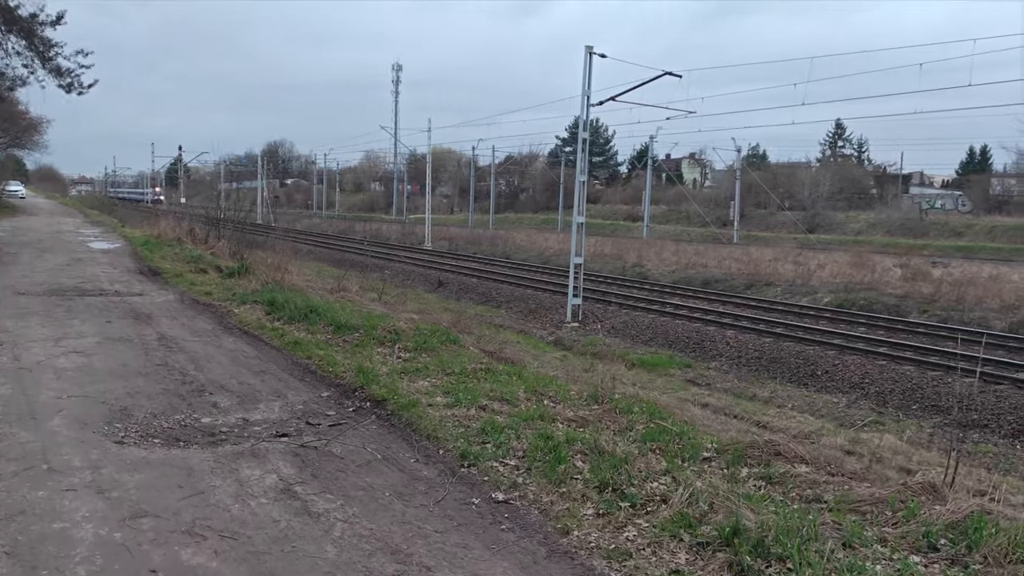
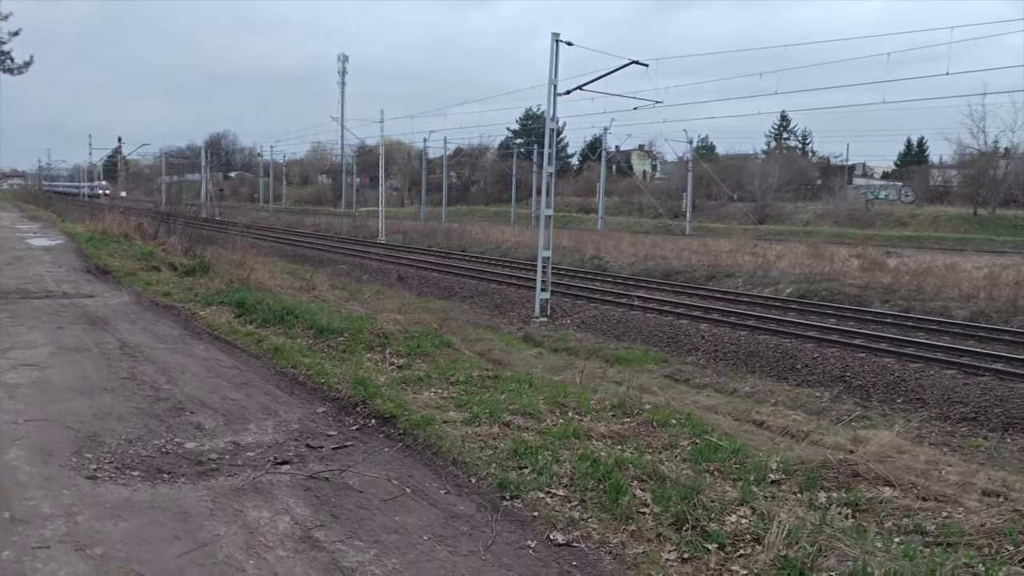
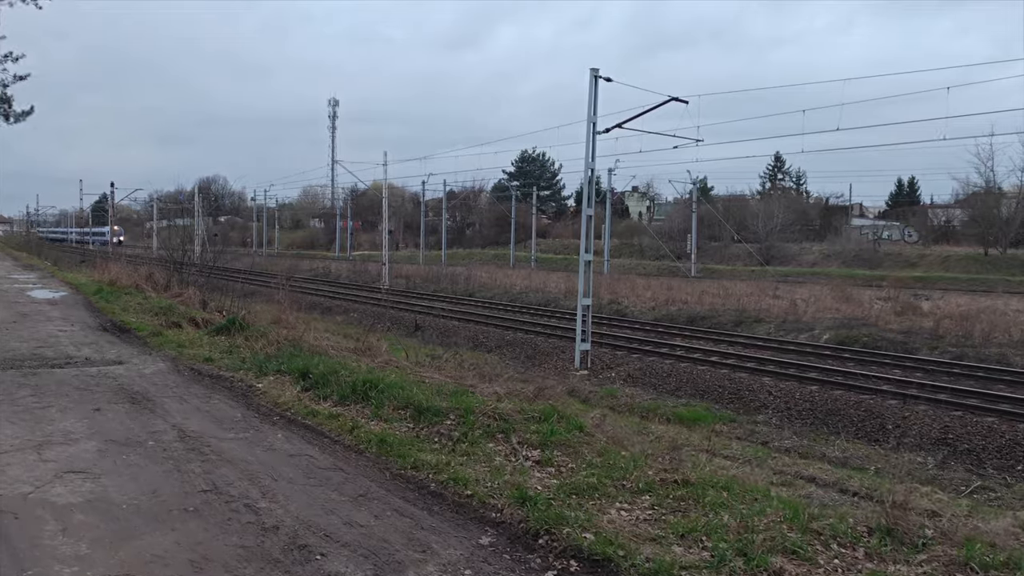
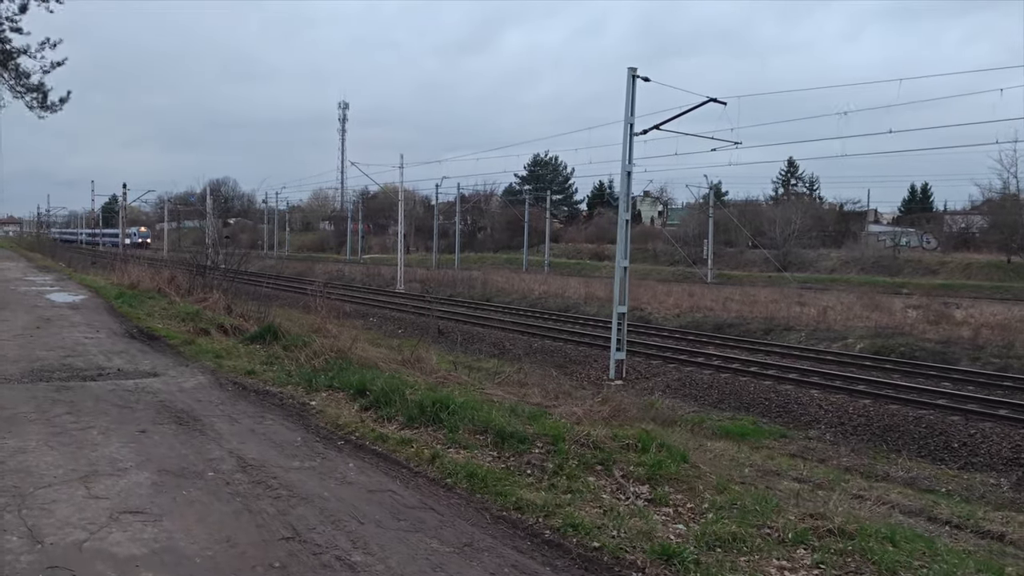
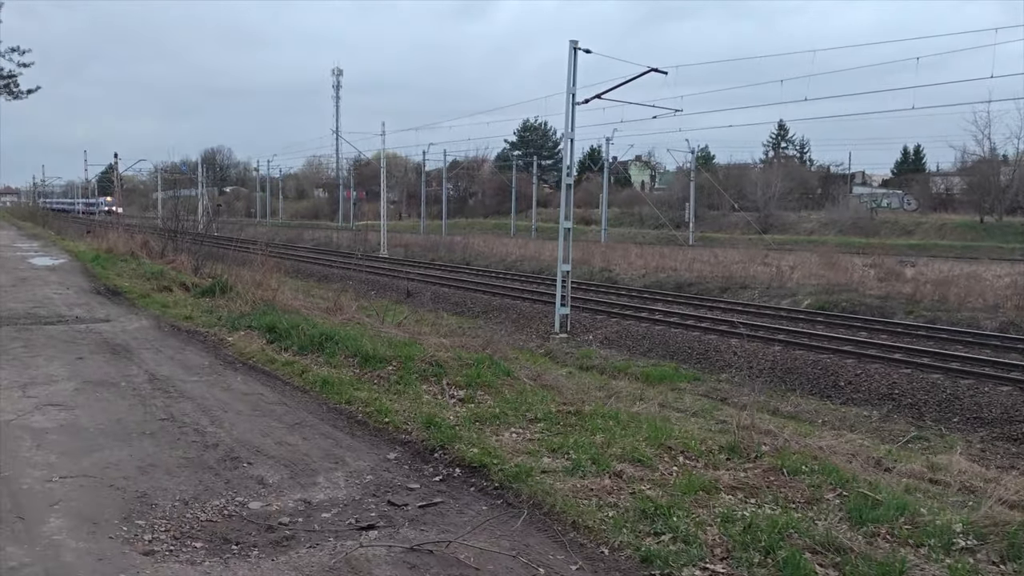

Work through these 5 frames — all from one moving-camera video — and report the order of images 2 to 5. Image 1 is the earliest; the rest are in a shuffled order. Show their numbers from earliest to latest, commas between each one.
2, 5, 3, 4
